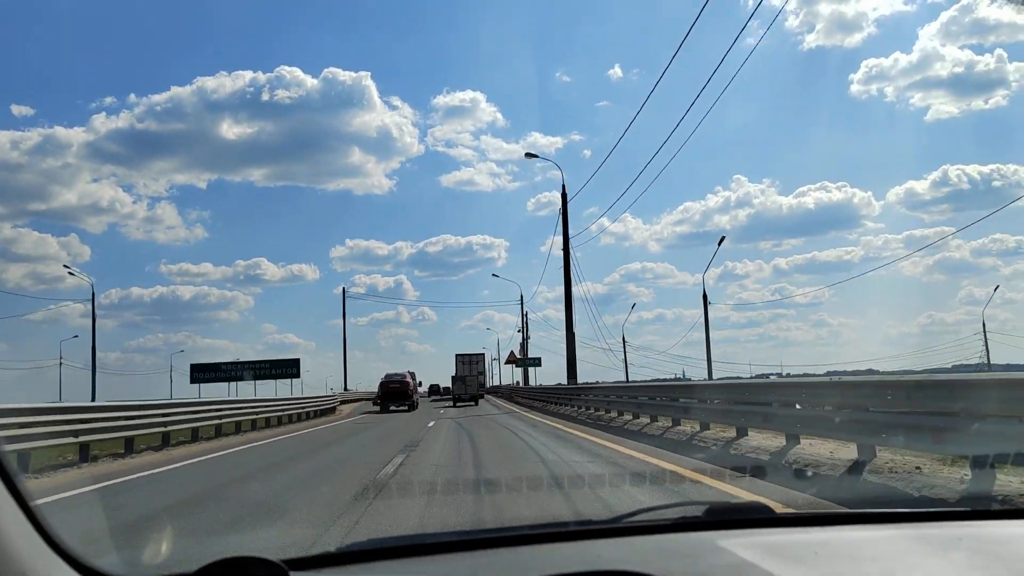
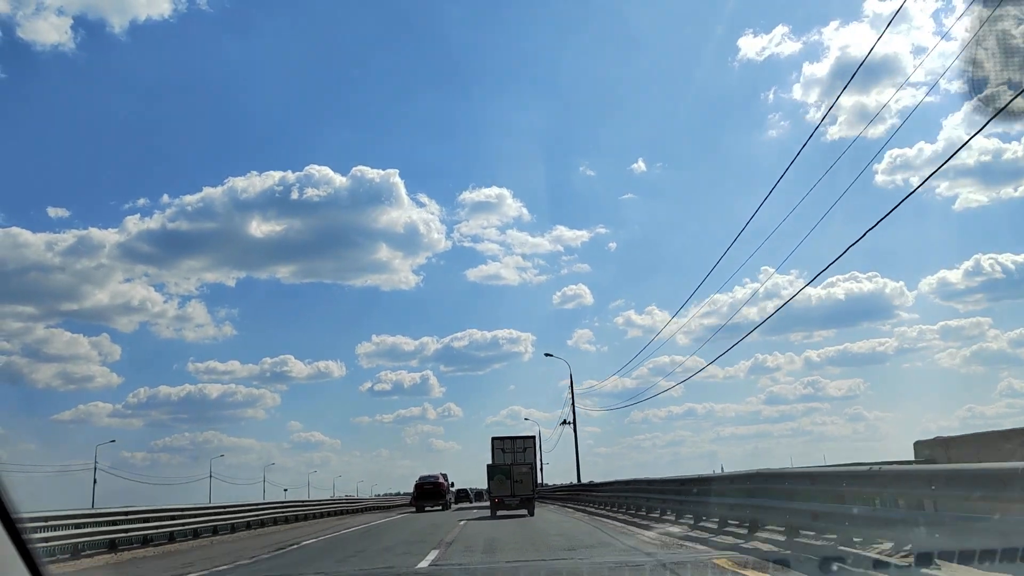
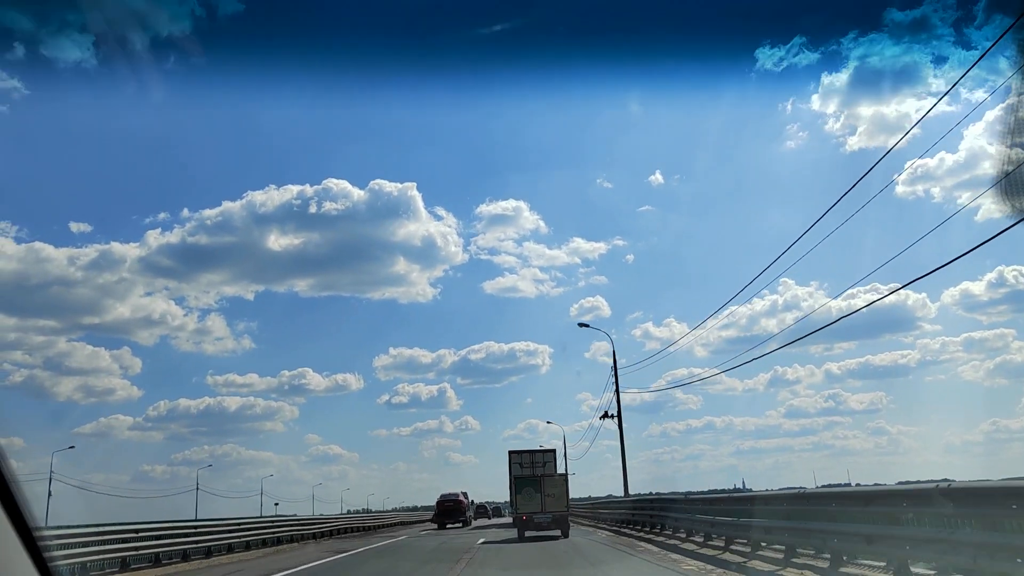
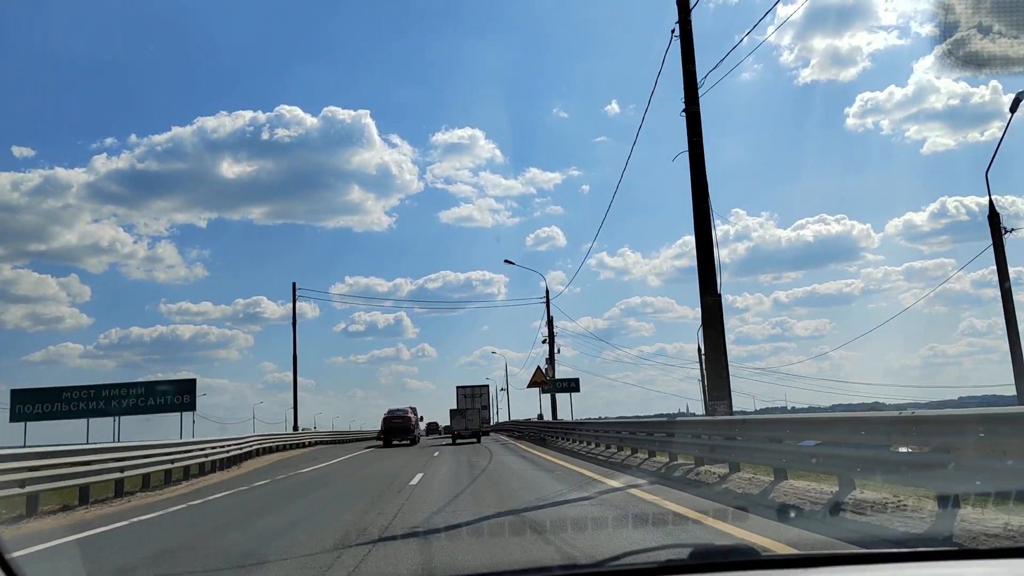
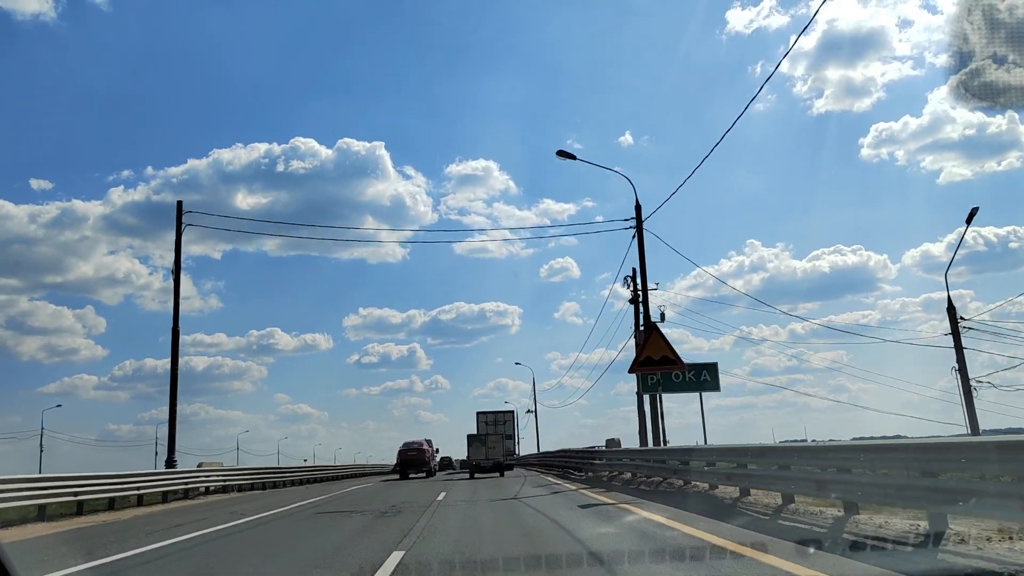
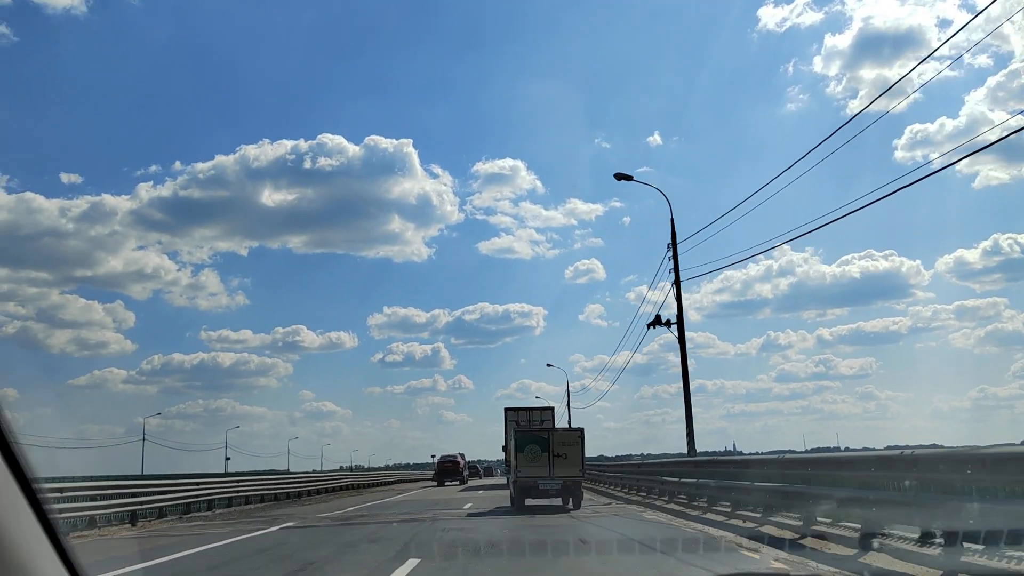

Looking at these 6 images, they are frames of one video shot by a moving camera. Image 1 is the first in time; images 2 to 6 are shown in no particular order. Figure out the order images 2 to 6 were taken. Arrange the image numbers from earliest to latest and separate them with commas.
4, 5, 2, 3, 6
